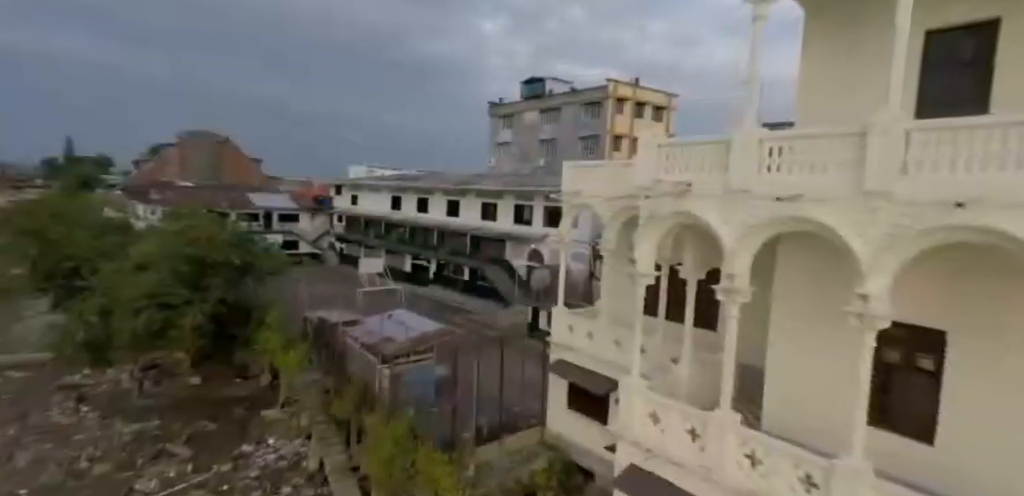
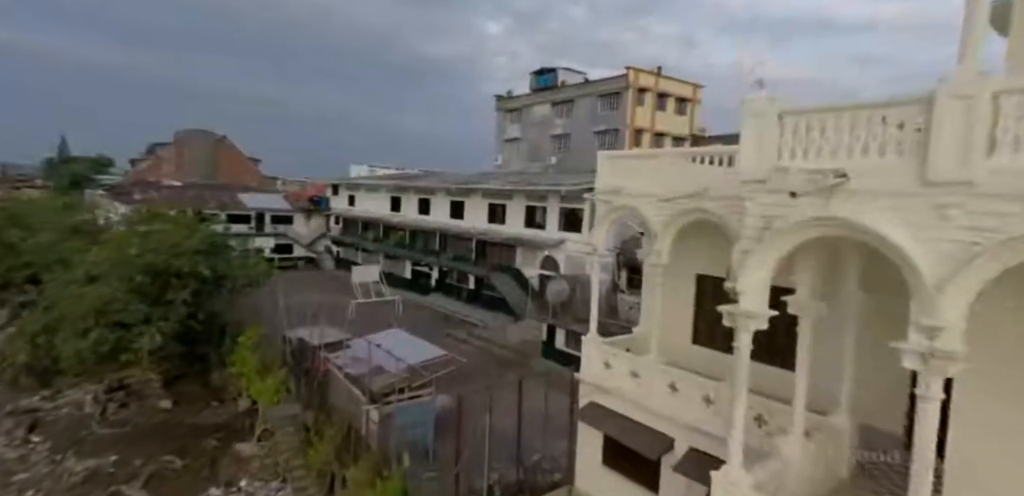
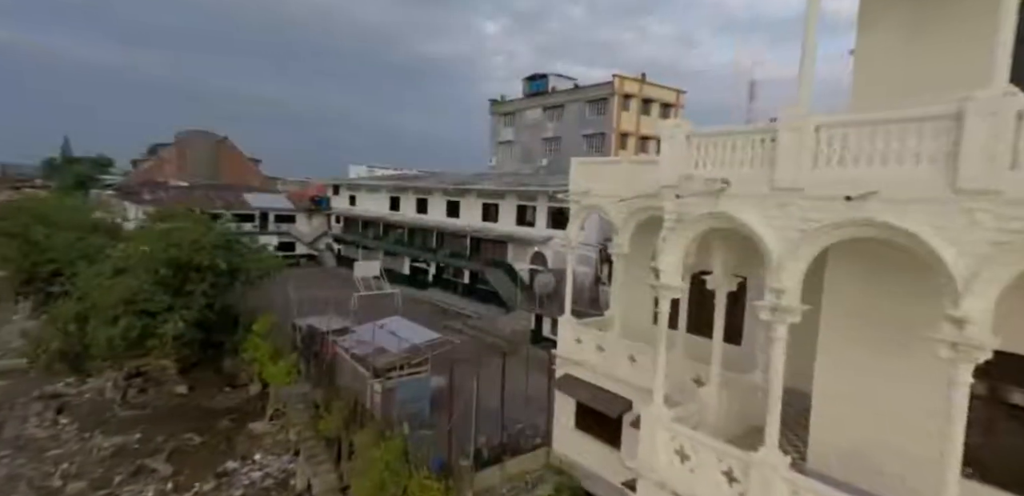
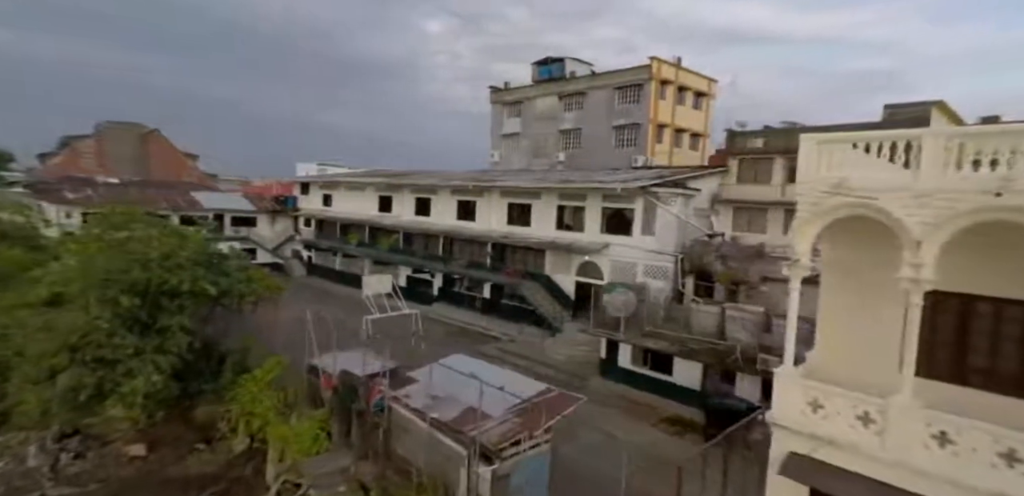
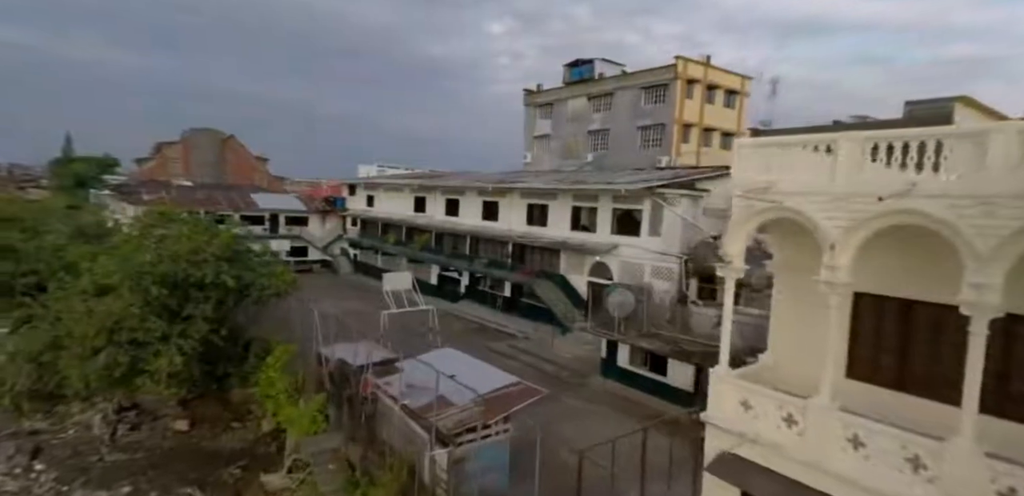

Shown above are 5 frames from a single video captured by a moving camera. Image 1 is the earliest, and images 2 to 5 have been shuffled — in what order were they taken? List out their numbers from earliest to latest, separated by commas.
3, 2, 5, 4
